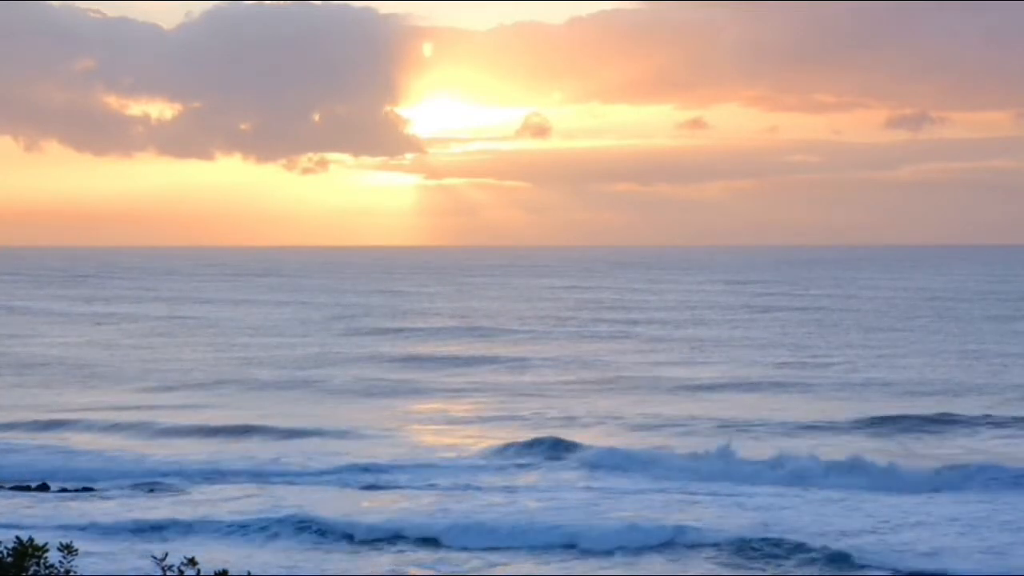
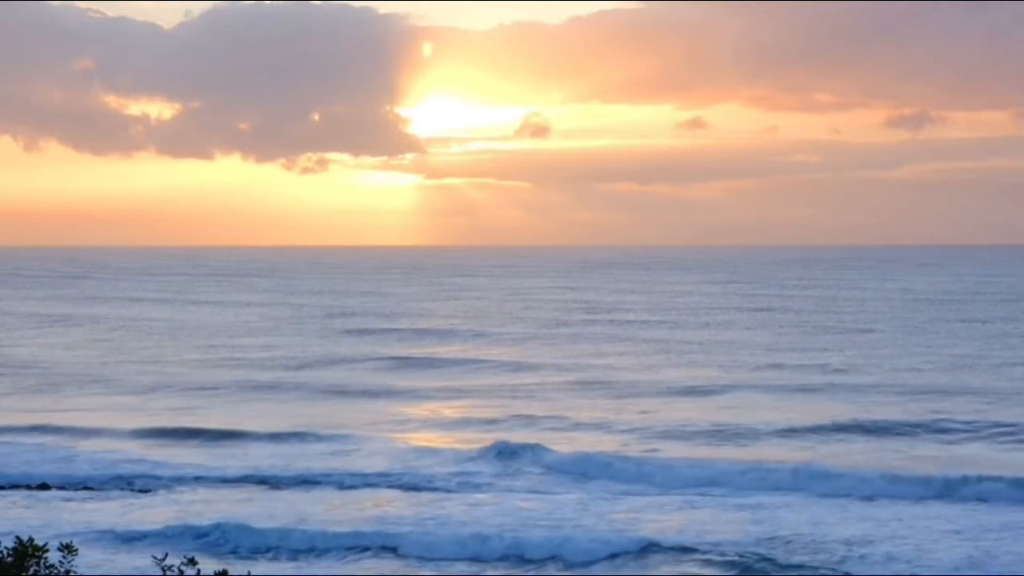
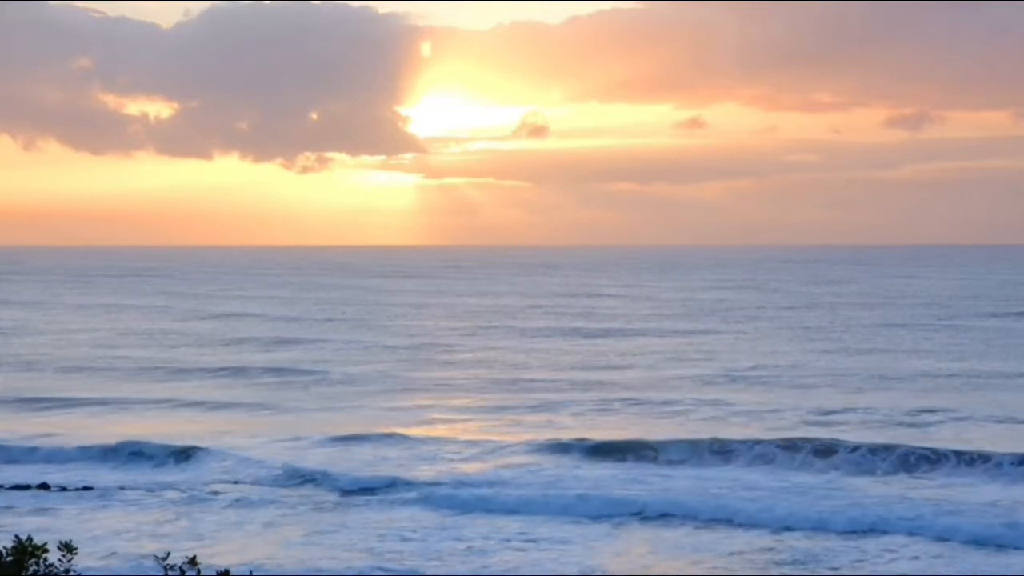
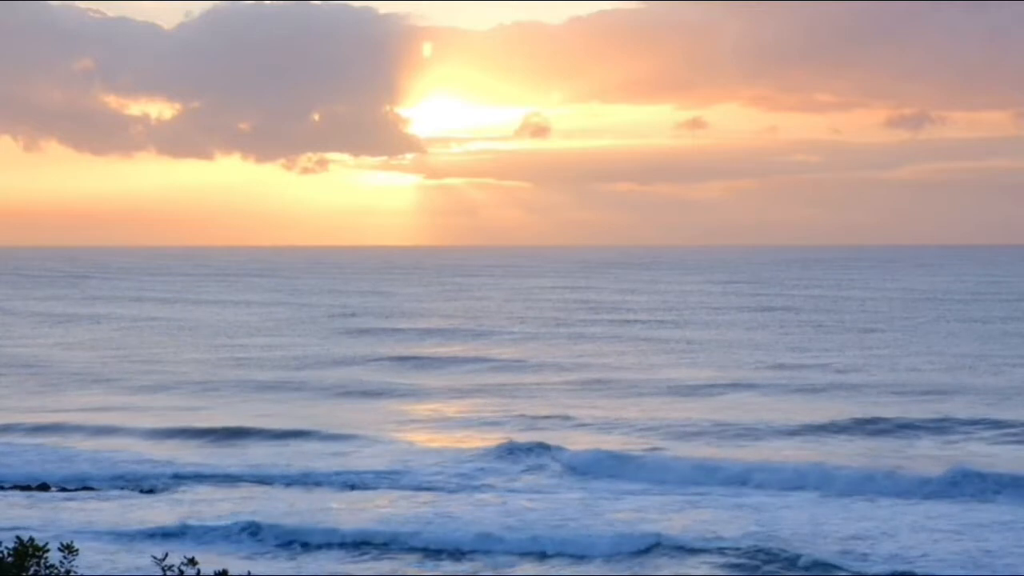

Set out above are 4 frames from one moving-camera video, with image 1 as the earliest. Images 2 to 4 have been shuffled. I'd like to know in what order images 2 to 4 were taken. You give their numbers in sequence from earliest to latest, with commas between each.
4, 2, 3
